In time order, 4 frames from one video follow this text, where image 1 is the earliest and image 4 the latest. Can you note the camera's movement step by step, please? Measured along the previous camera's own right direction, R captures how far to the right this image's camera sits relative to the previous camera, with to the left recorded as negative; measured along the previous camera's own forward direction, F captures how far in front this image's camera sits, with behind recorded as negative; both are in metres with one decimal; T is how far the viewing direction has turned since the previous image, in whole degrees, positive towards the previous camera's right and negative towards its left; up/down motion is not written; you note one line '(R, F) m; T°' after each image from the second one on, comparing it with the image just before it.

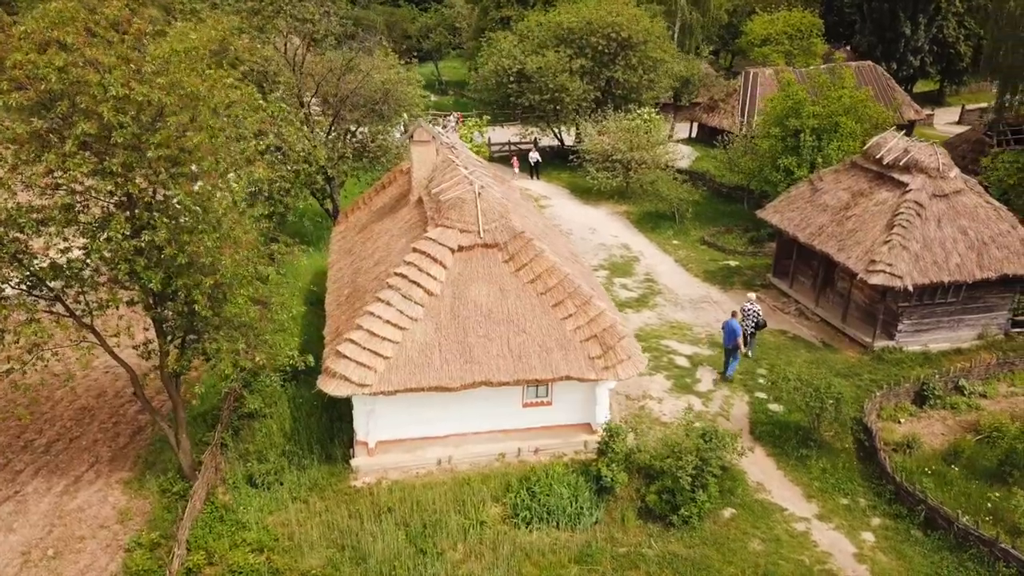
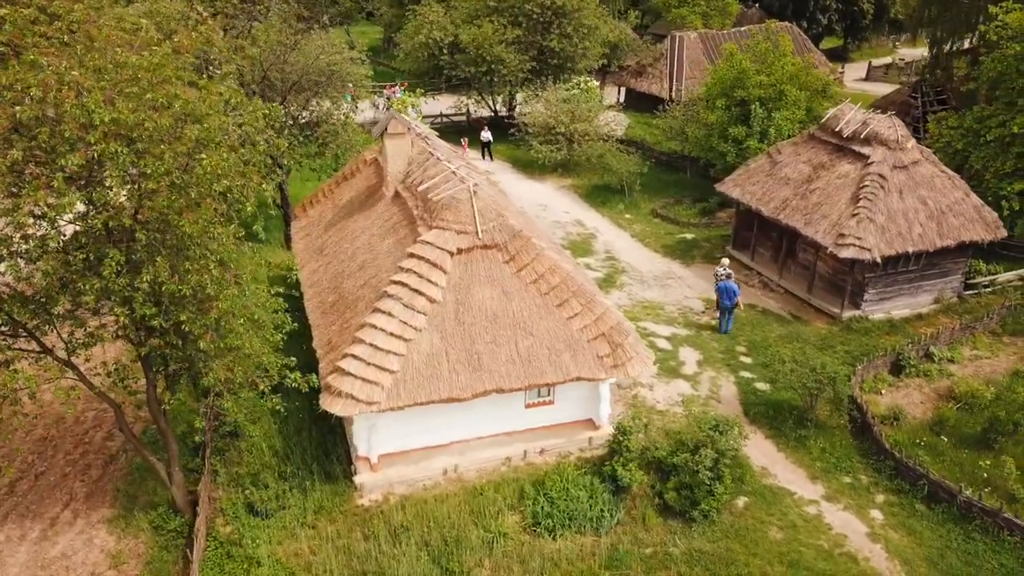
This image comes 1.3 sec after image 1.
(-1.5, +0.6) m; +6°
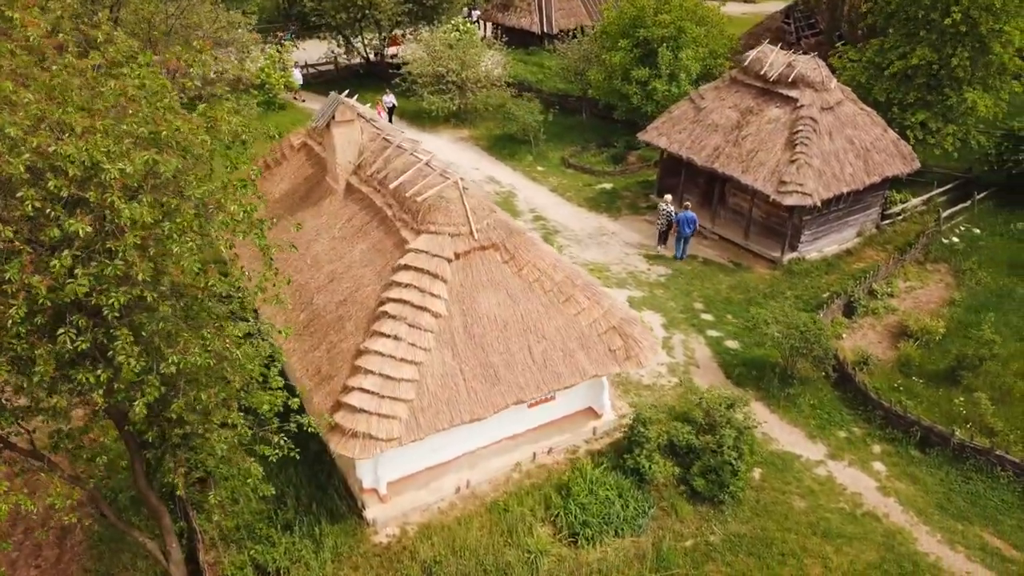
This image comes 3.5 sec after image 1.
(-2.4, +1.3) m; +11°
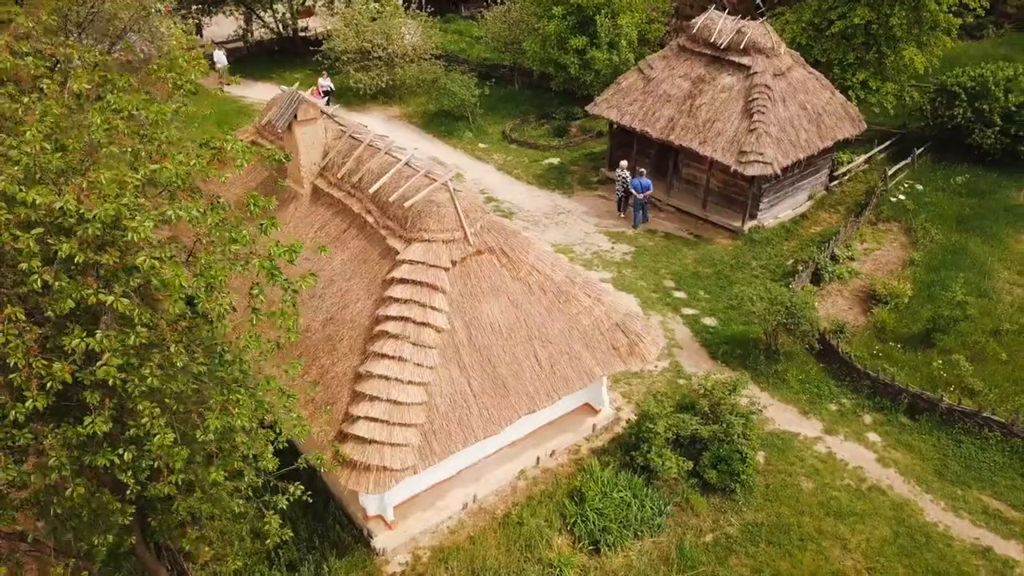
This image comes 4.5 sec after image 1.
(-1.3, +0.8) m; +6°
